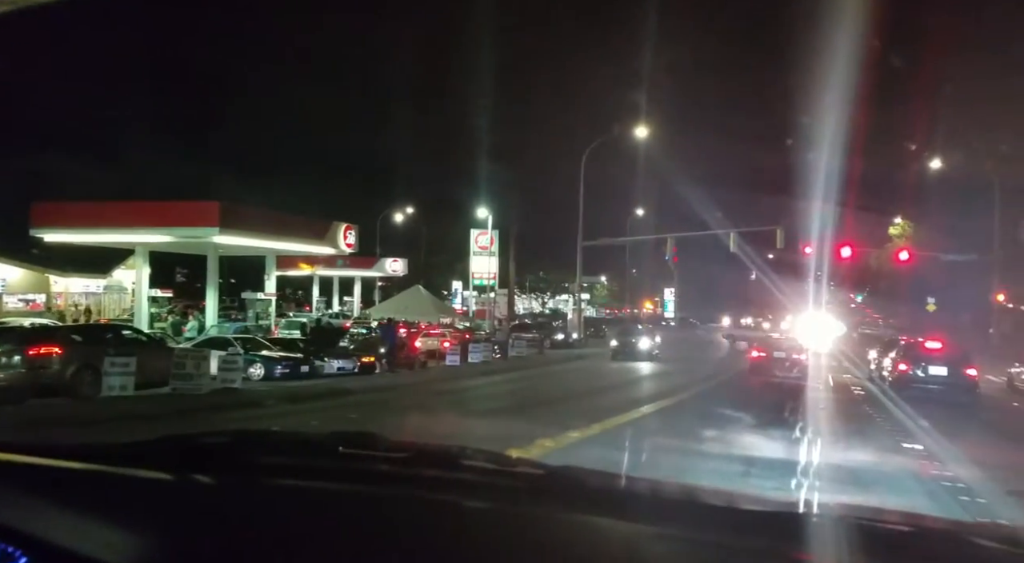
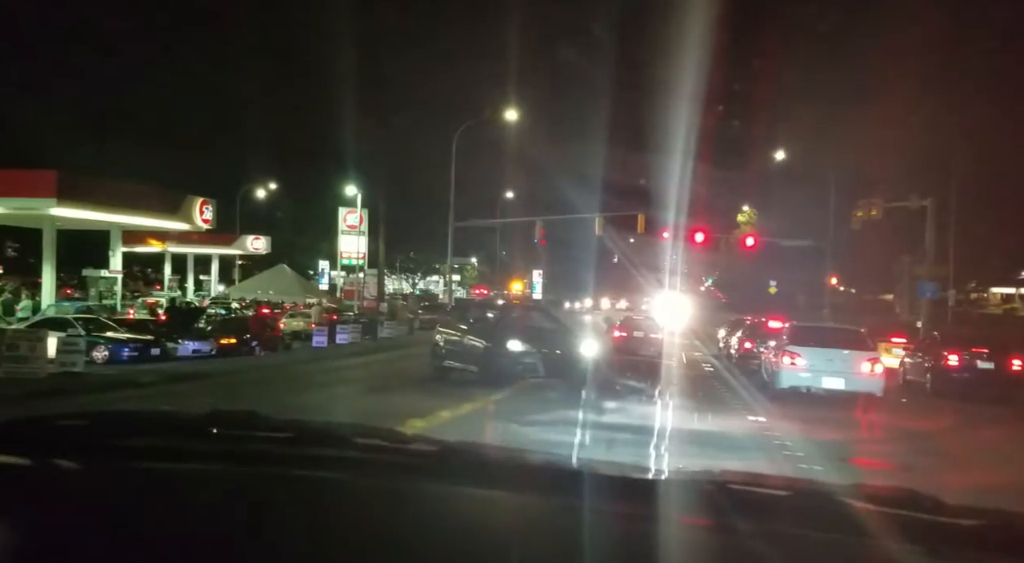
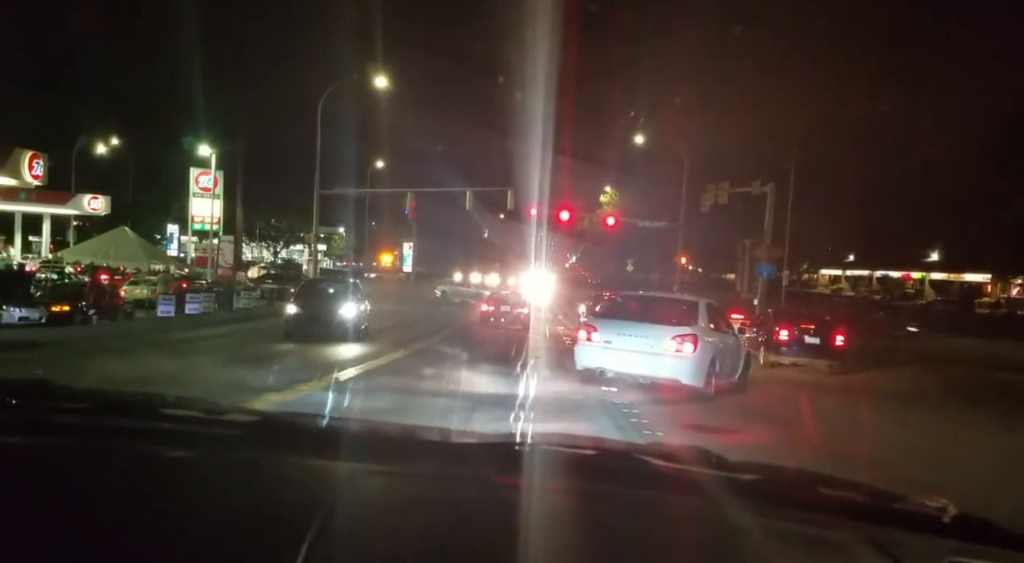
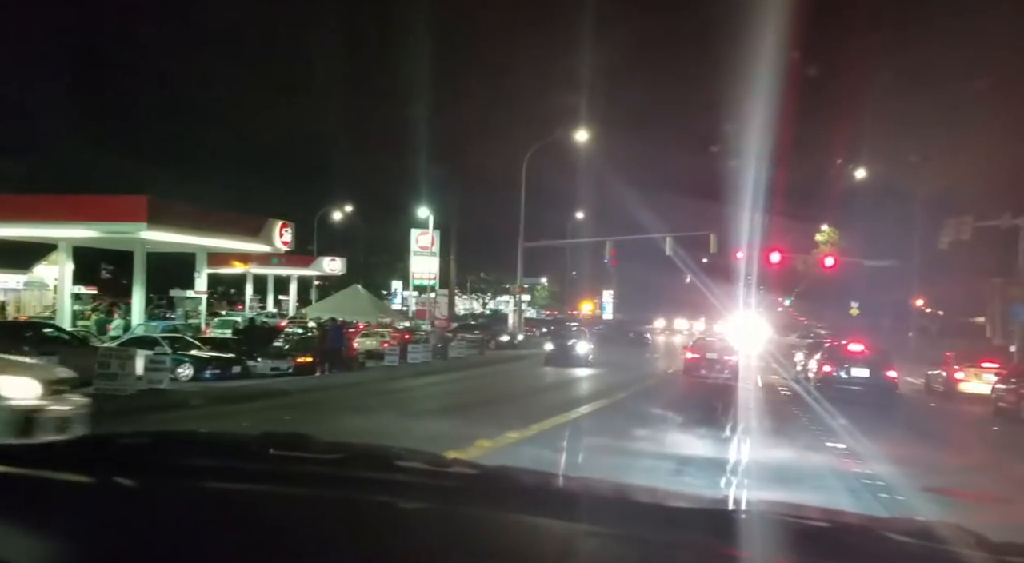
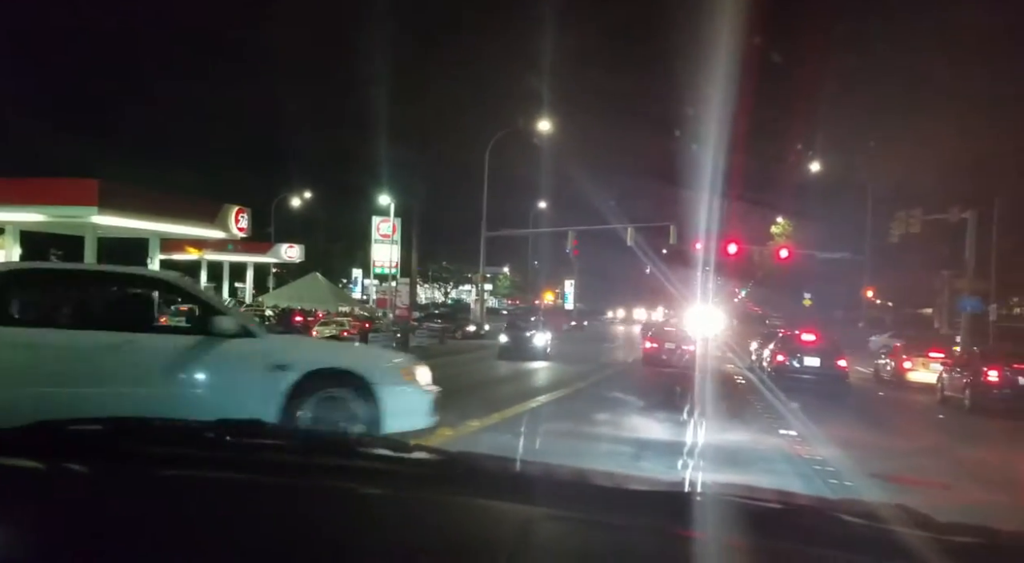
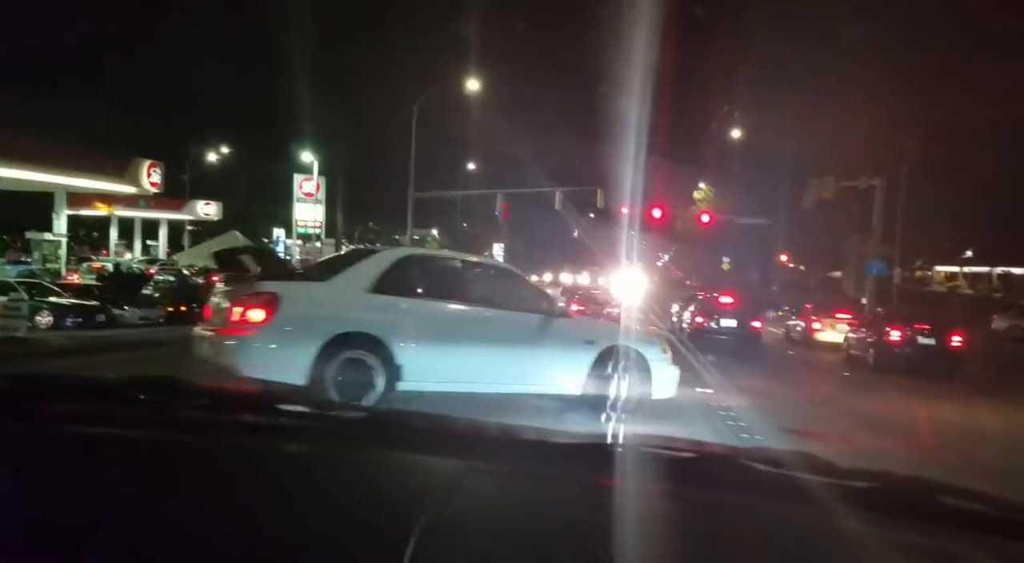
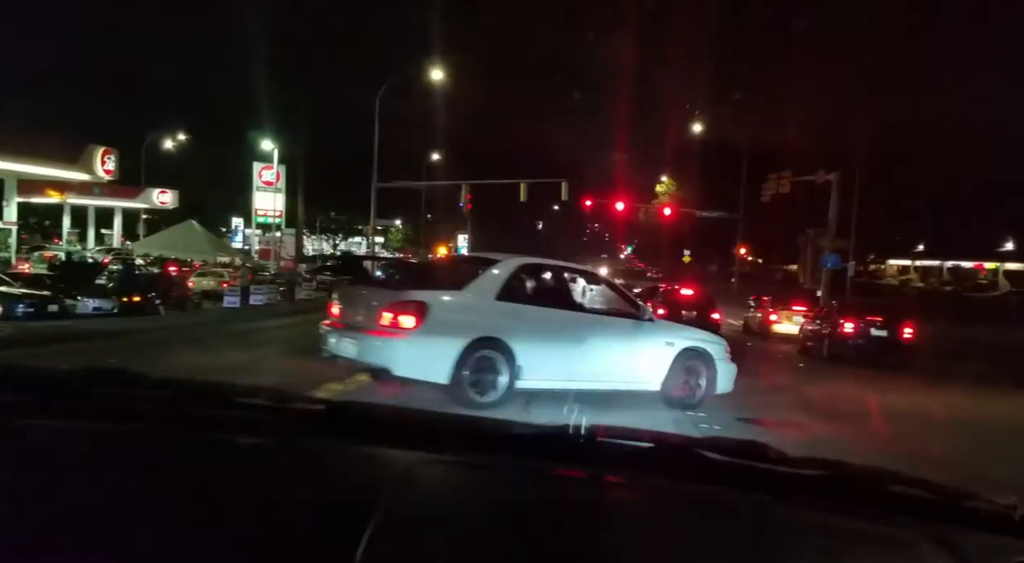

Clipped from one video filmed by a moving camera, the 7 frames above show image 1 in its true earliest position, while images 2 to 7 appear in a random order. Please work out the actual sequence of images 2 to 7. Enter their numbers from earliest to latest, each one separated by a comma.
4, 5, 6, 7, 3, 2
